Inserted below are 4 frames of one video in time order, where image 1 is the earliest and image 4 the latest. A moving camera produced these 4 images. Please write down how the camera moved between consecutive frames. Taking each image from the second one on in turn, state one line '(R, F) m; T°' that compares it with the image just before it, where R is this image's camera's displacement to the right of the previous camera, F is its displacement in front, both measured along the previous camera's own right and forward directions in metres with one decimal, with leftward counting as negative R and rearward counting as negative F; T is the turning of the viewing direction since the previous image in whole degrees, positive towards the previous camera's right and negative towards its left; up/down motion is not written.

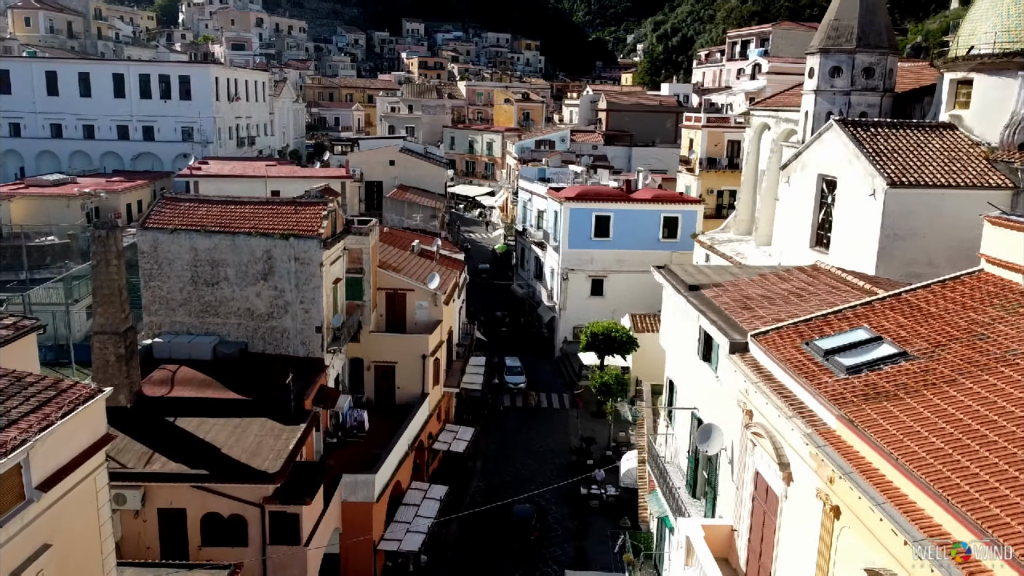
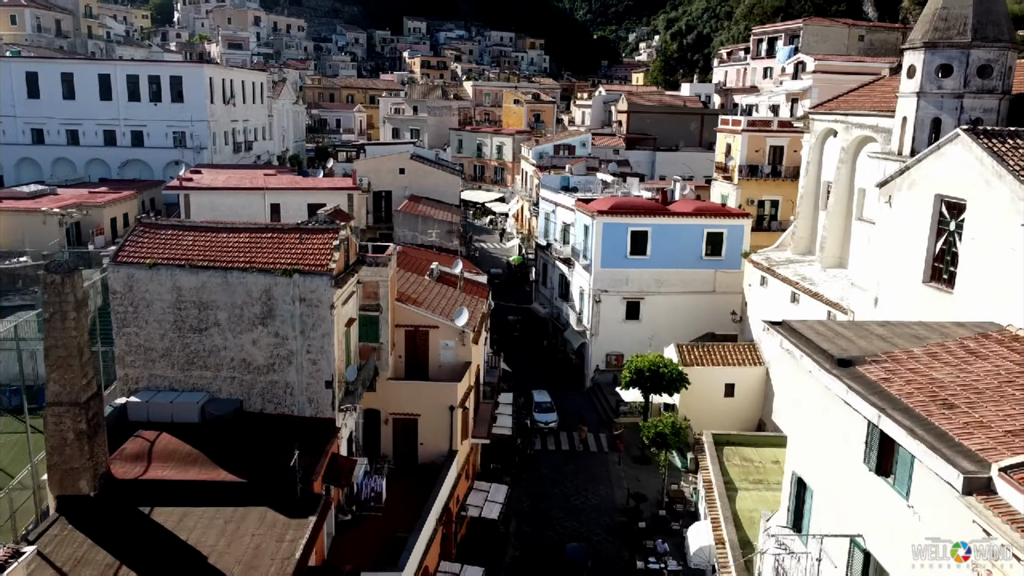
(-1.2, +4.1) m; 0°
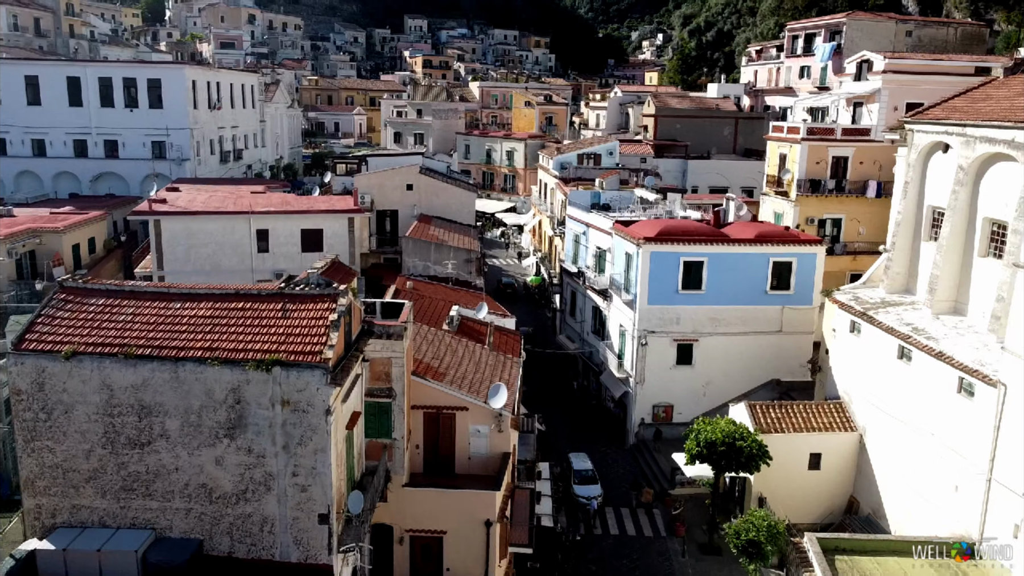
(-1.1, +5.7) m; 0°
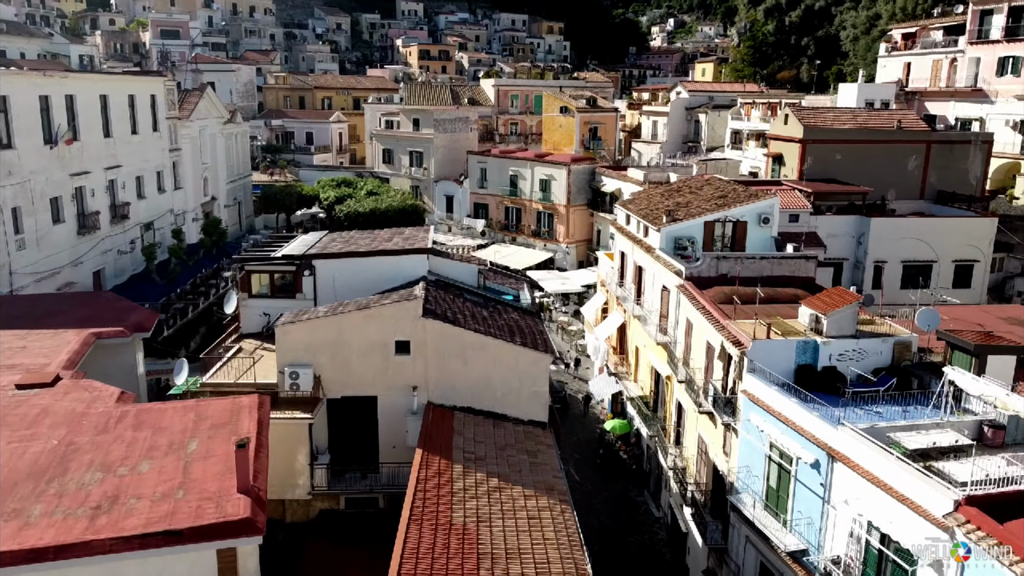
(-2.6, +22.1) m; 0°
